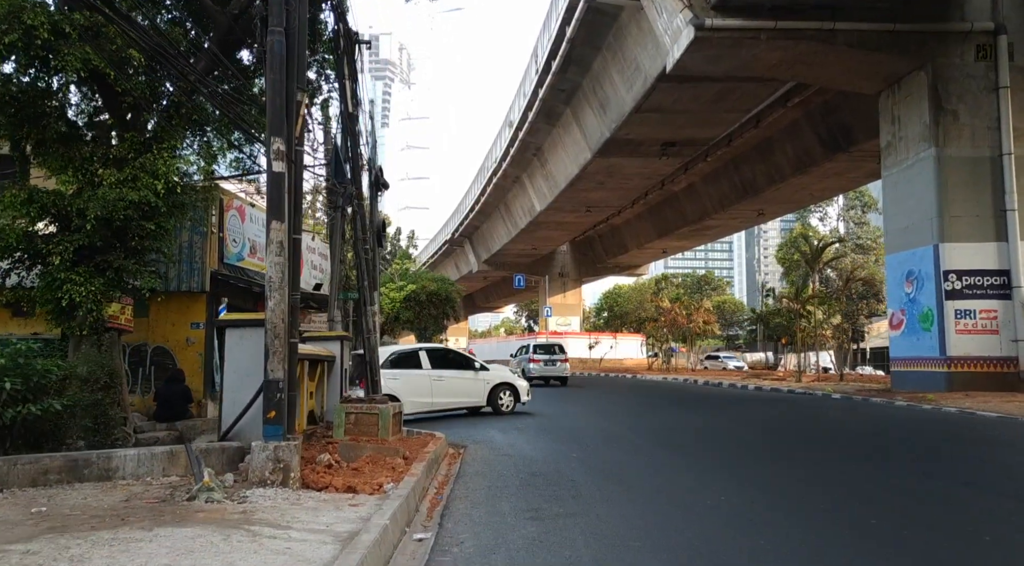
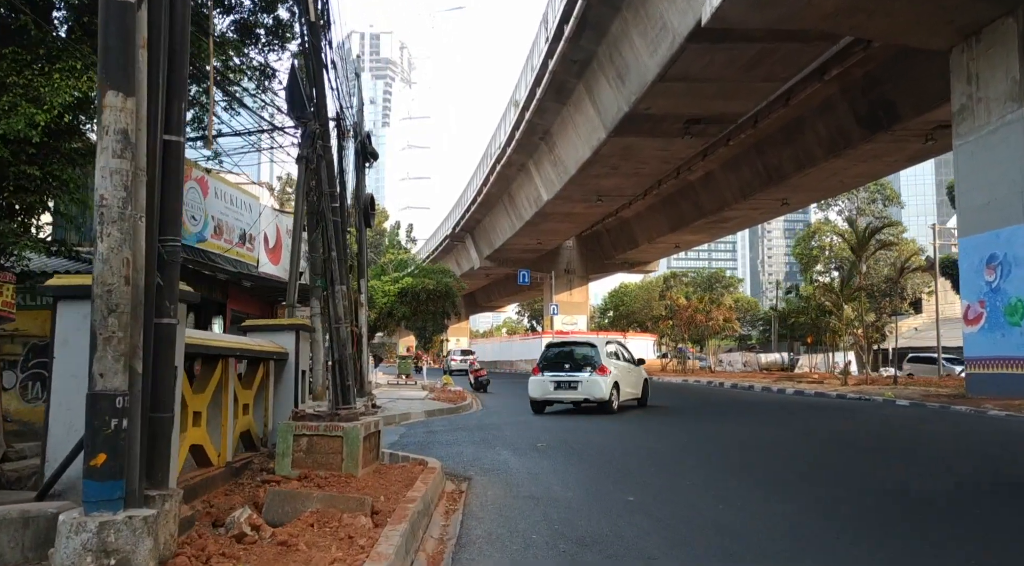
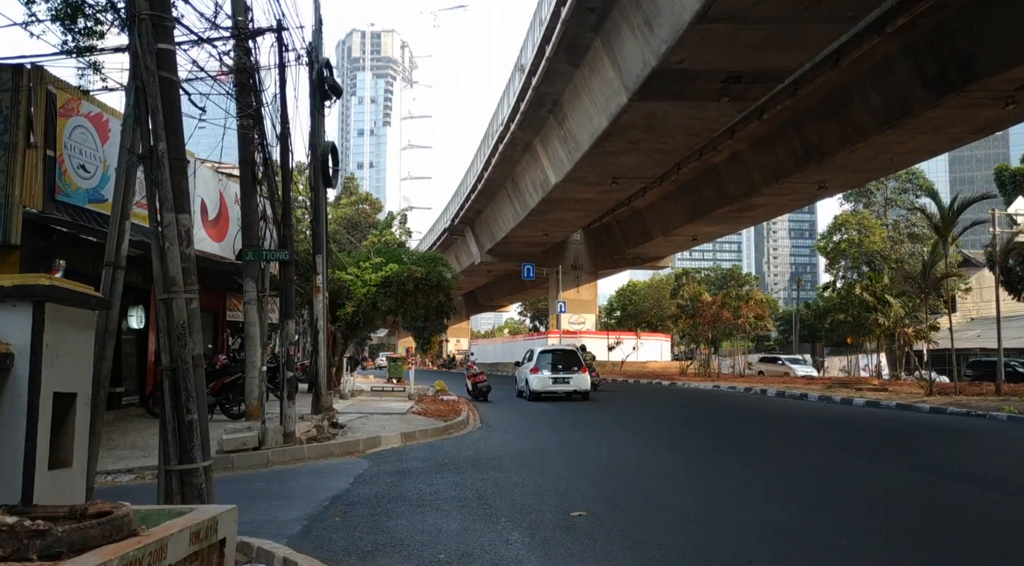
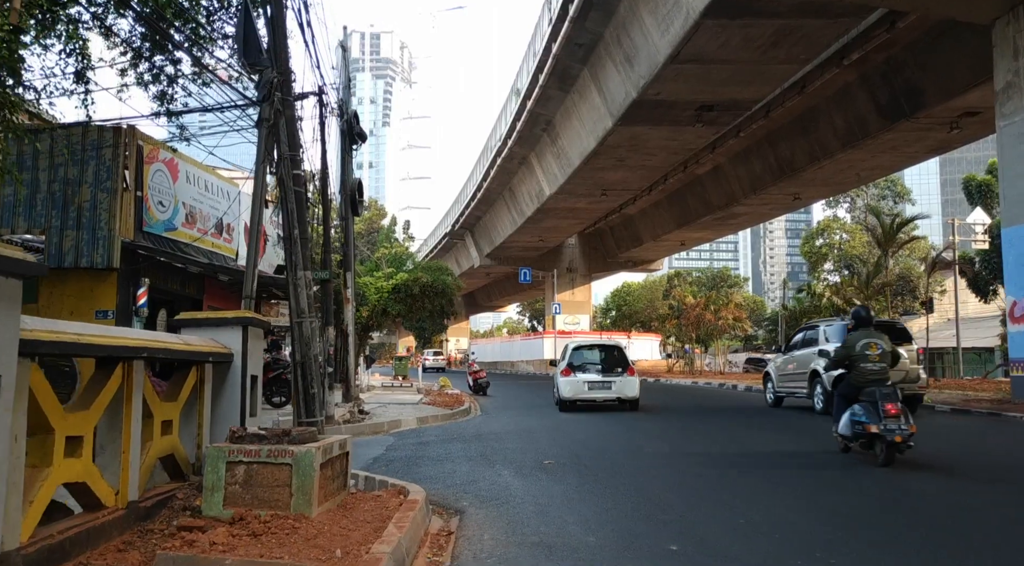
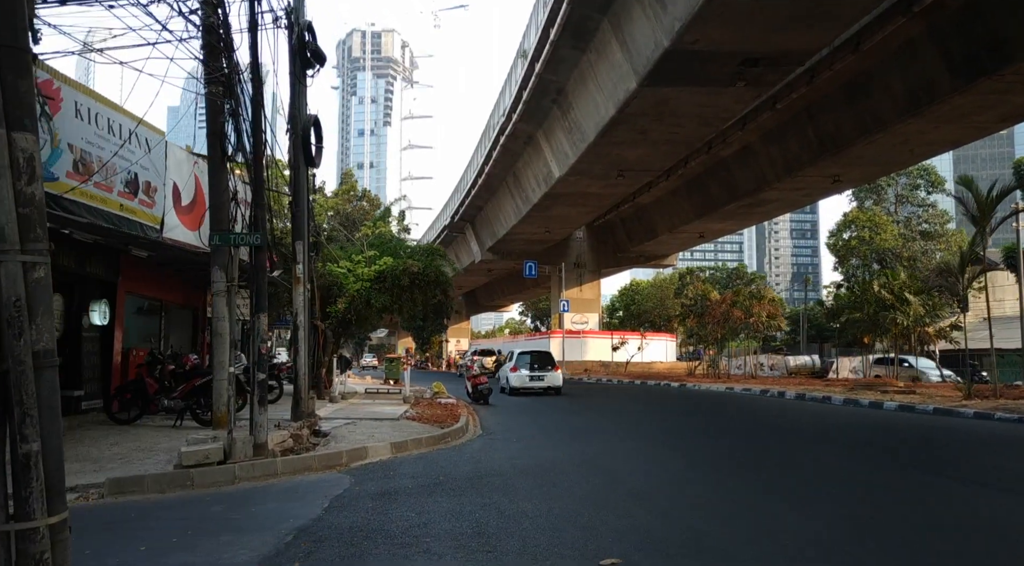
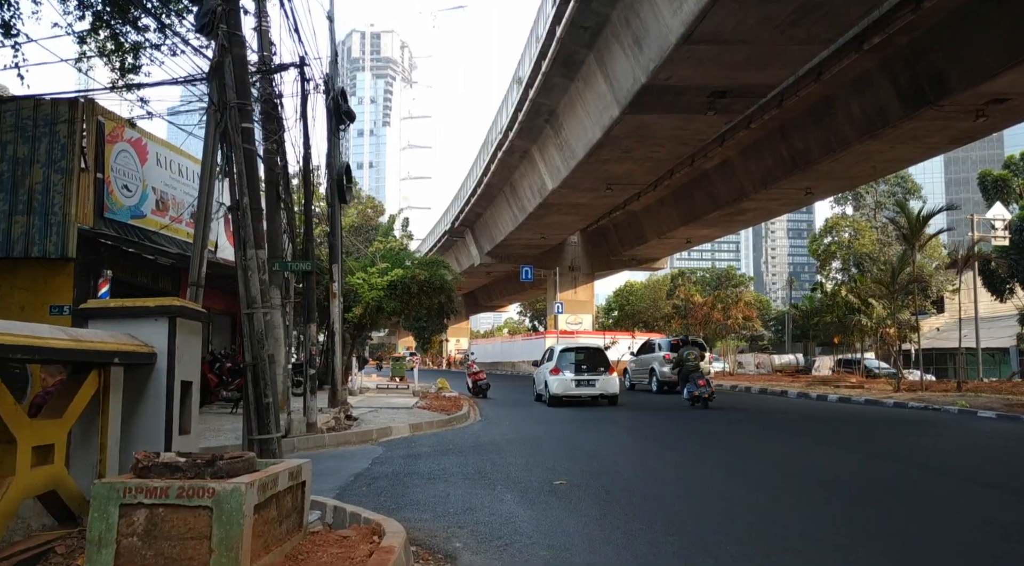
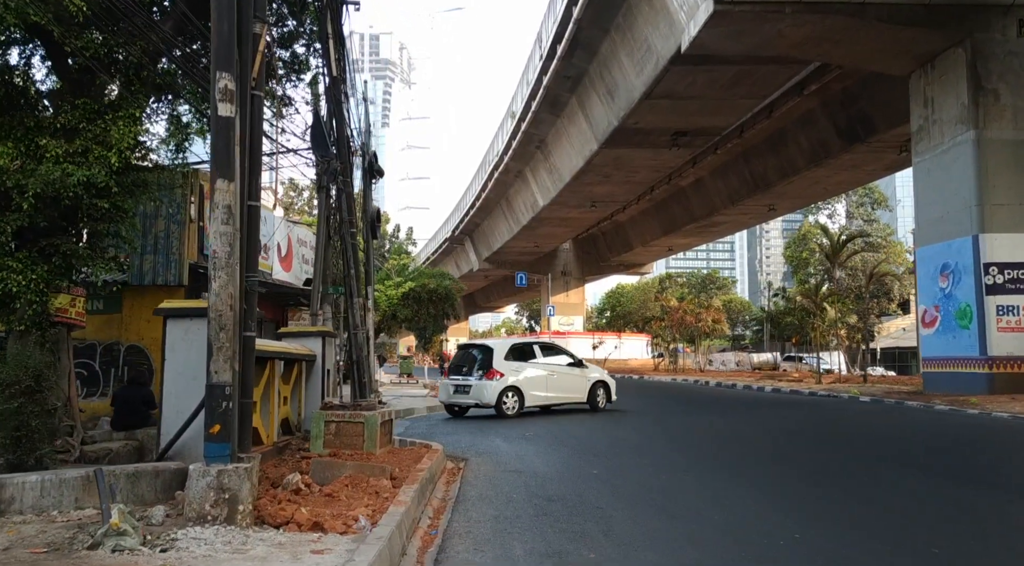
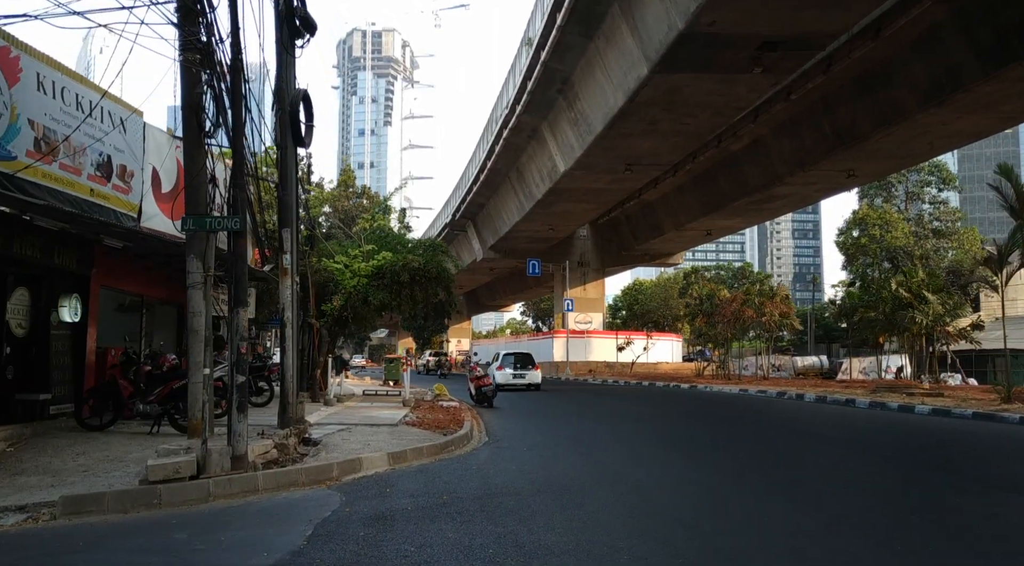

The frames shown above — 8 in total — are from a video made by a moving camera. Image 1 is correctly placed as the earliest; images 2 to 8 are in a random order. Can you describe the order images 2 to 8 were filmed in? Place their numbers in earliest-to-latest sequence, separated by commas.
7, 2, 4, 6, 3, 5, 8
